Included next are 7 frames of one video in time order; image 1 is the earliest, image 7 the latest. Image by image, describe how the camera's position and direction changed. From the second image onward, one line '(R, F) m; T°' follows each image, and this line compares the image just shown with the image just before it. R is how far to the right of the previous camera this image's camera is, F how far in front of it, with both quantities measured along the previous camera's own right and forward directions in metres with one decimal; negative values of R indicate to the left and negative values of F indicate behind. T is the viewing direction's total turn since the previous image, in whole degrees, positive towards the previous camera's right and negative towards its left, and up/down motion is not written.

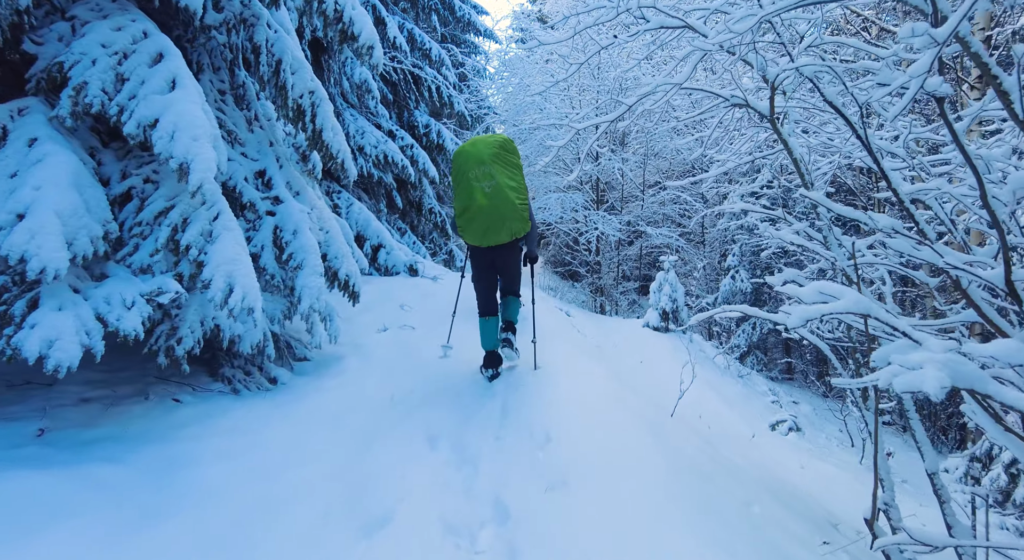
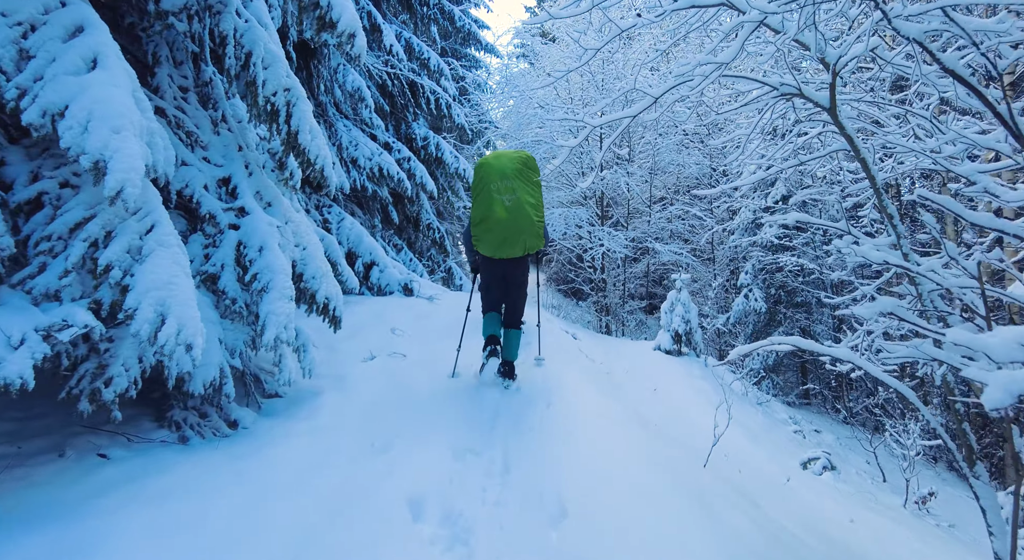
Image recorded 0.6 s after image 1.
(0.0, +0.4) m; 0°
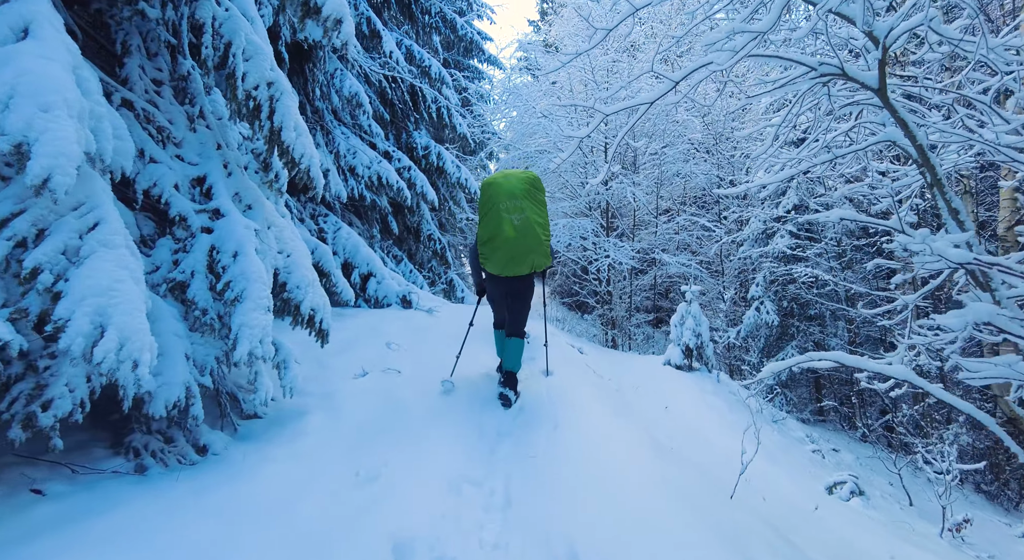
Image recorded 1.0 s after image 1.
(0.0, +0.3) m; 0°
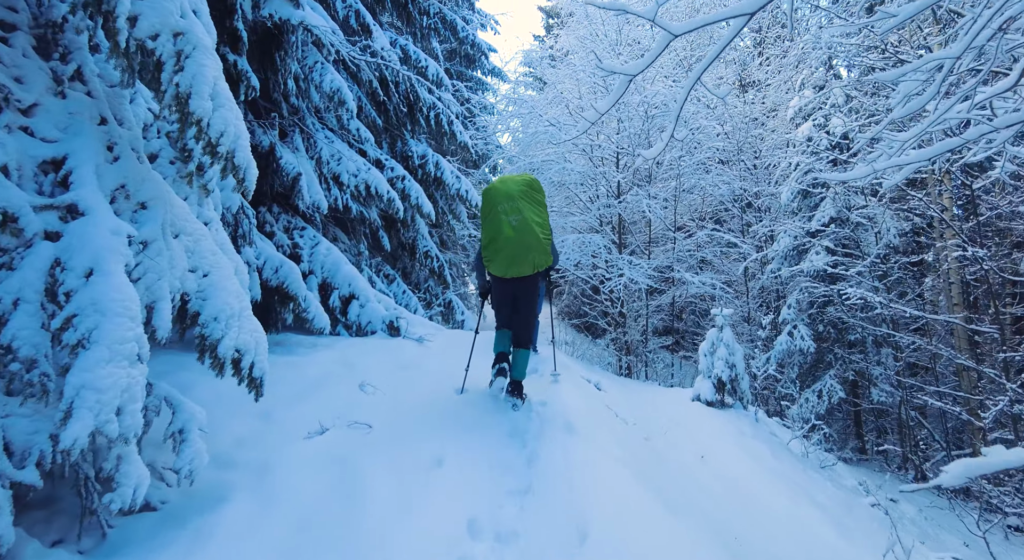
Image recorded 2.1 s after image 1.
(0.0, +0.8) m; -1°
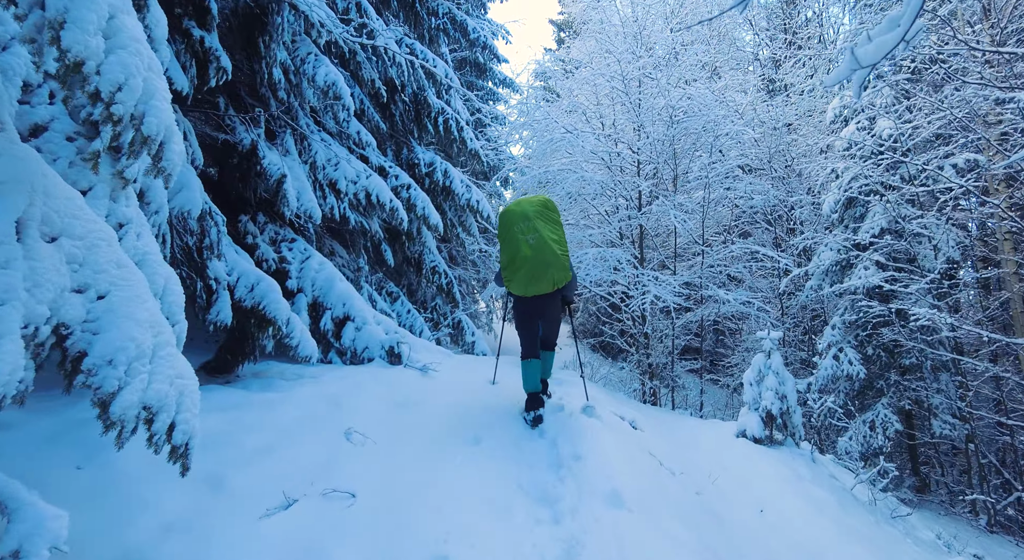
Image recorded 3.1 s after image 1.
(-0.1, +0.7) m; -1°
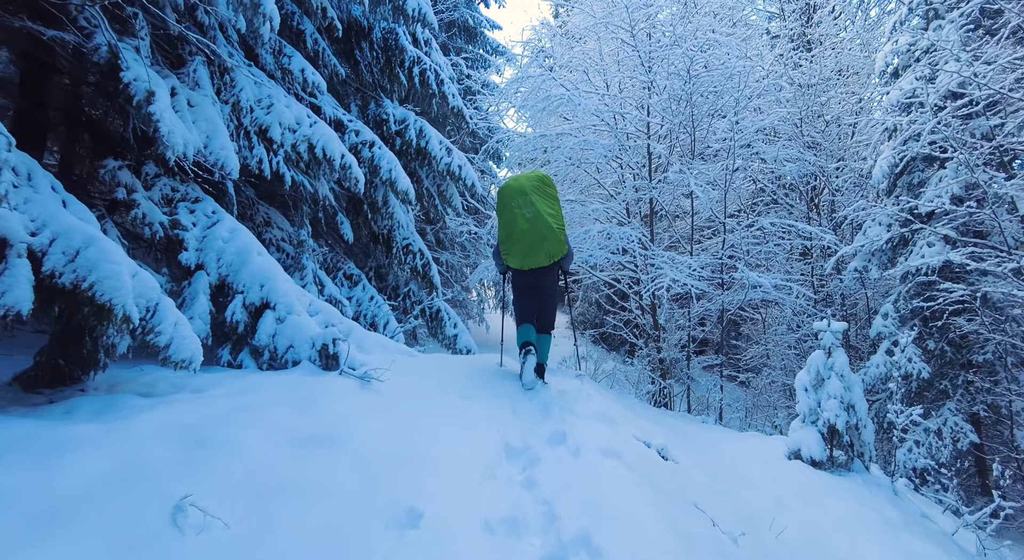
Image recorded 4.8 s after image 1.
(+0.1, +1.3) m; 0°
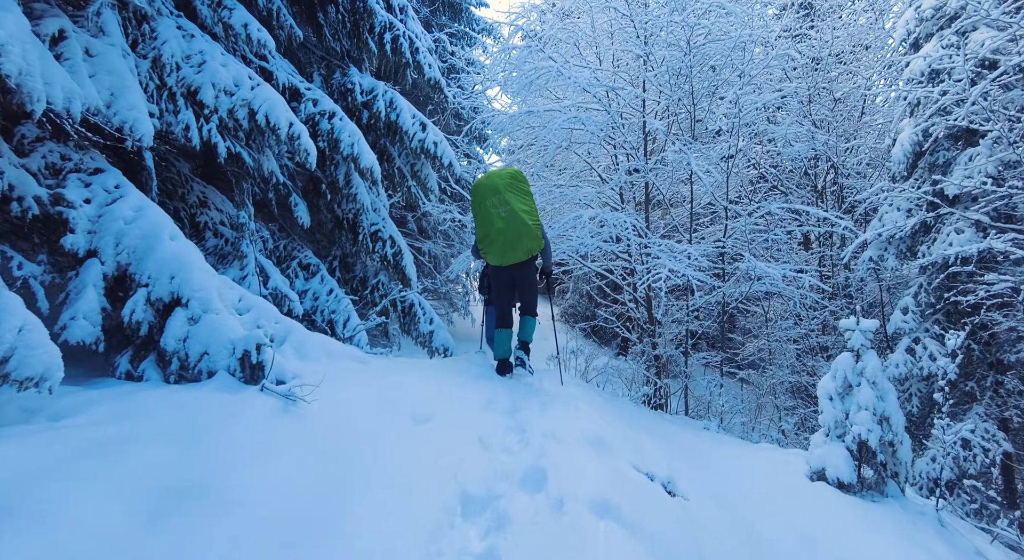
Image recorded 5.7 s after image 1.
(+0.1, +0.7) m; +1°
